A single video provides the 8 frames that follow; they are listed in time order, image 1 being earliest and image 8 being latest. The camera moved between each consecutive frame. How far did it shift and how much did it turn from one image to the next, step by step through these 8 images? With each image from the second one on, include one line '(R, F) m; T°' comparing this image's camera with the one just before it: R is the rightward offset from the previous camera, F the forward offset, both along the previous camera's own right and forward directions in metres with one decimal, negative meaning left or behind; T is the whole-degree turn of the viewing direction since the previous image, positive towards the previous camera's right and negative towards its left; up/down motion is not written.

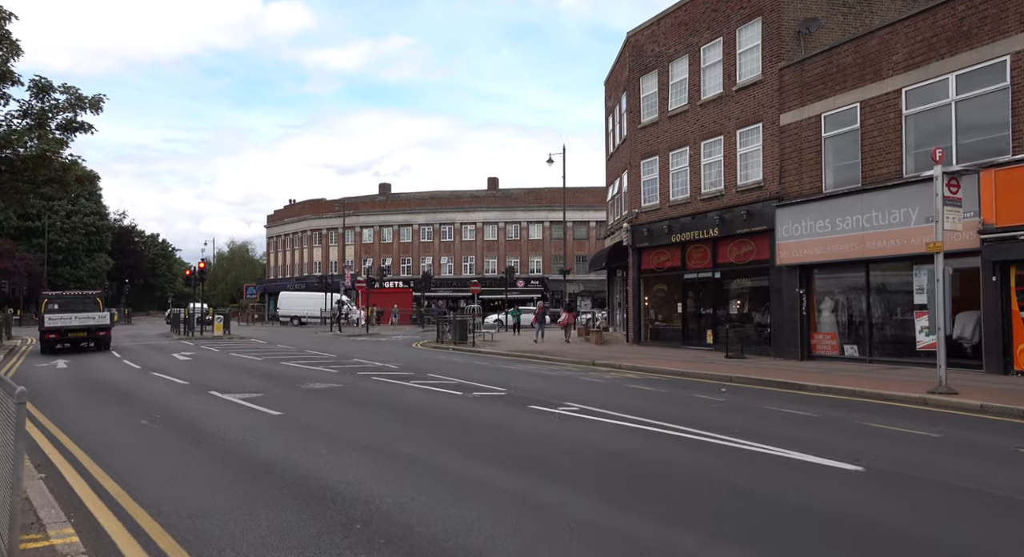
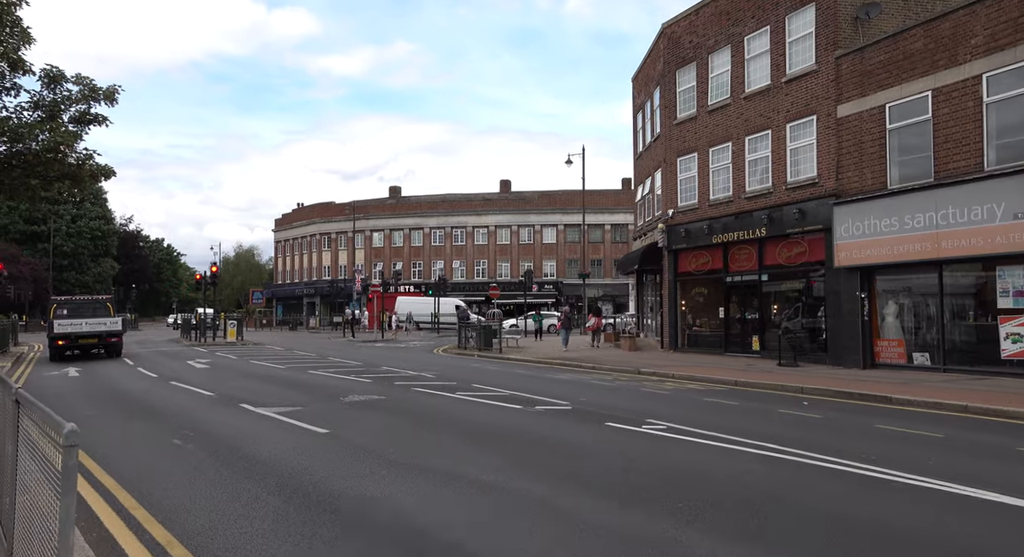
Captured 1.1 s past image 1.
(-0.9, +1.3) m; 0°
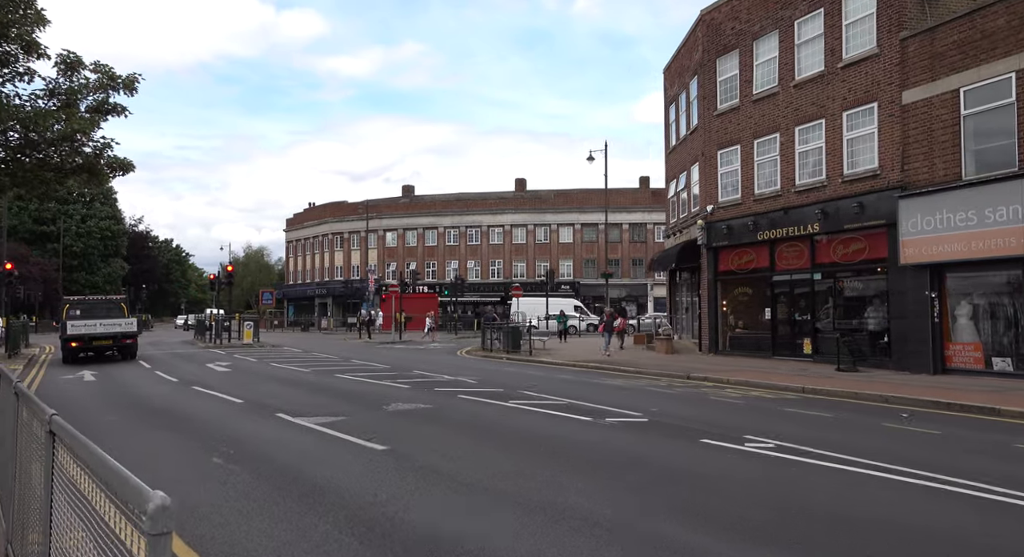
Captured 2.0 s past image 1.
(-0.8, +1.2) m; 0°
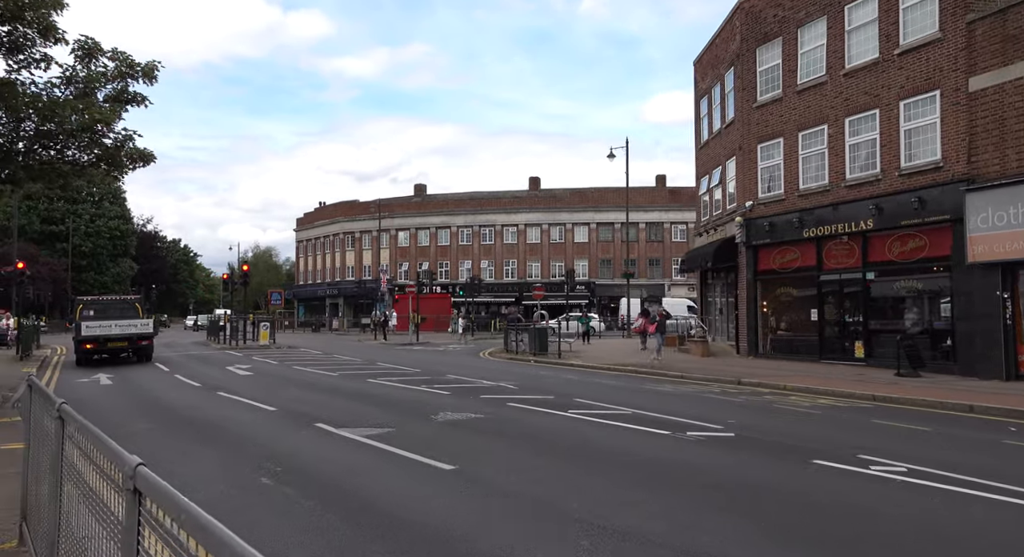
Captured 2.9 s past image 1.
(-0.8, +1.0) m; 0°
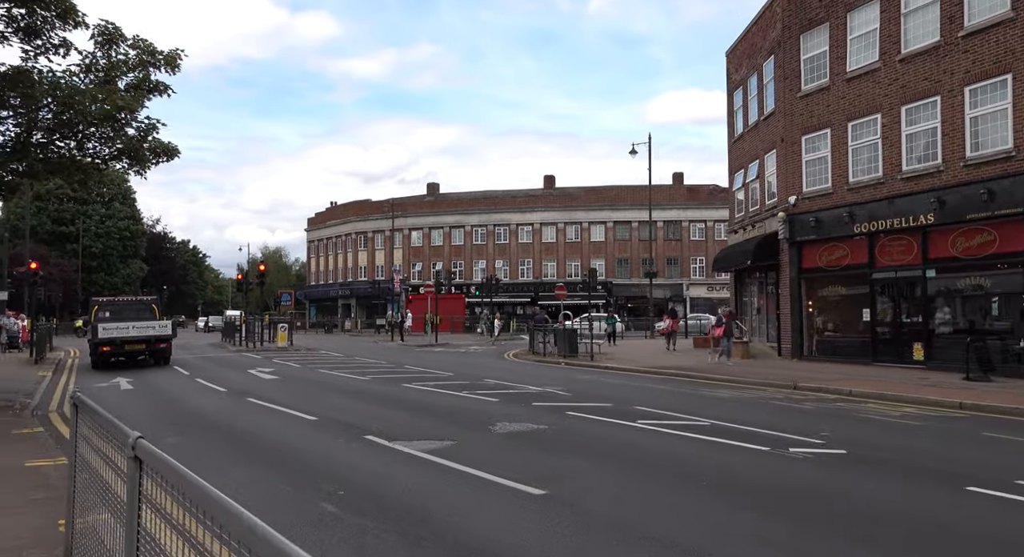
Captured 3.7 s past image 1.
(-0.8, +1.0) m; 0°
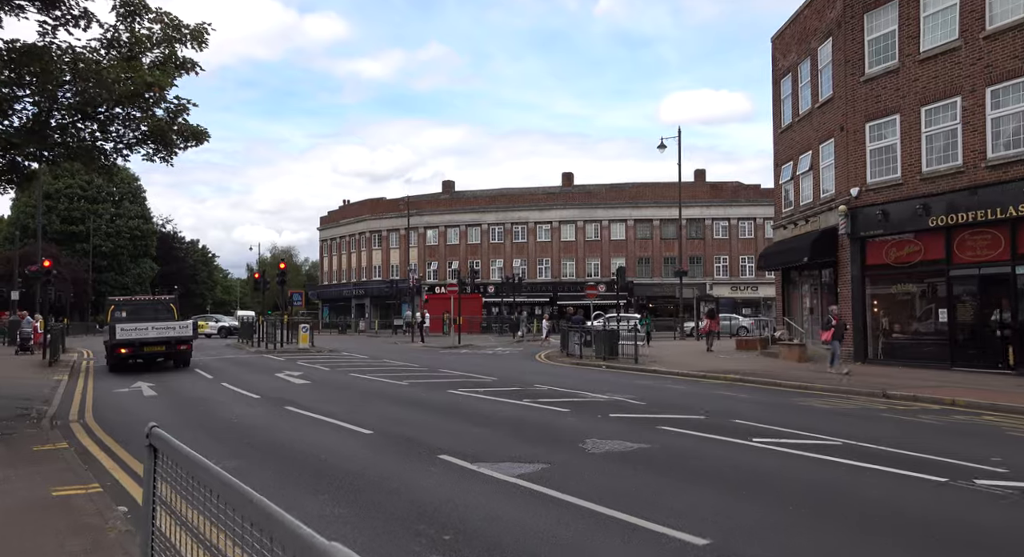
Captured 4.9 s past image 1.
(-1.0, +1.5) m; 0°
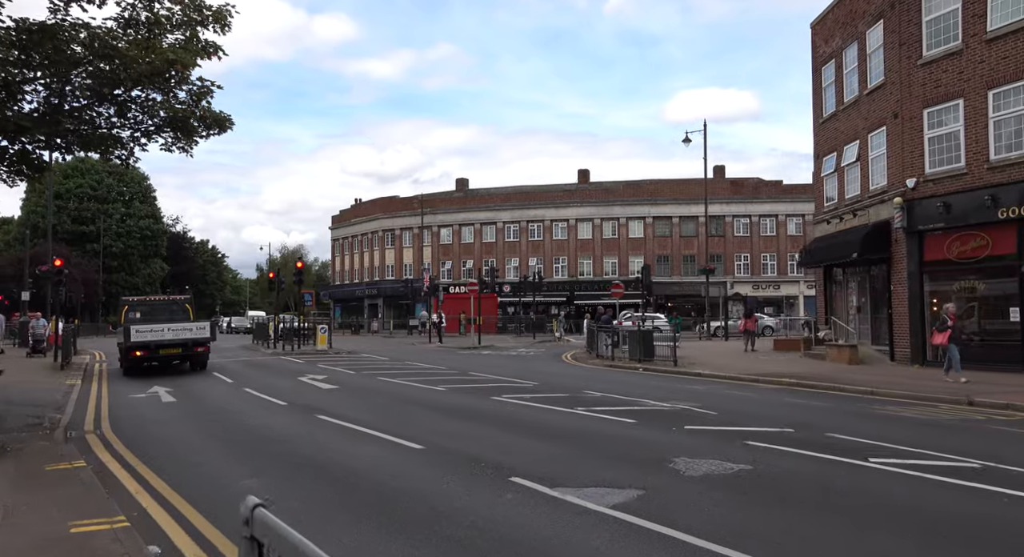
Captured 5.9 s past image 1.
(-0.8, +1.2) m; -1°
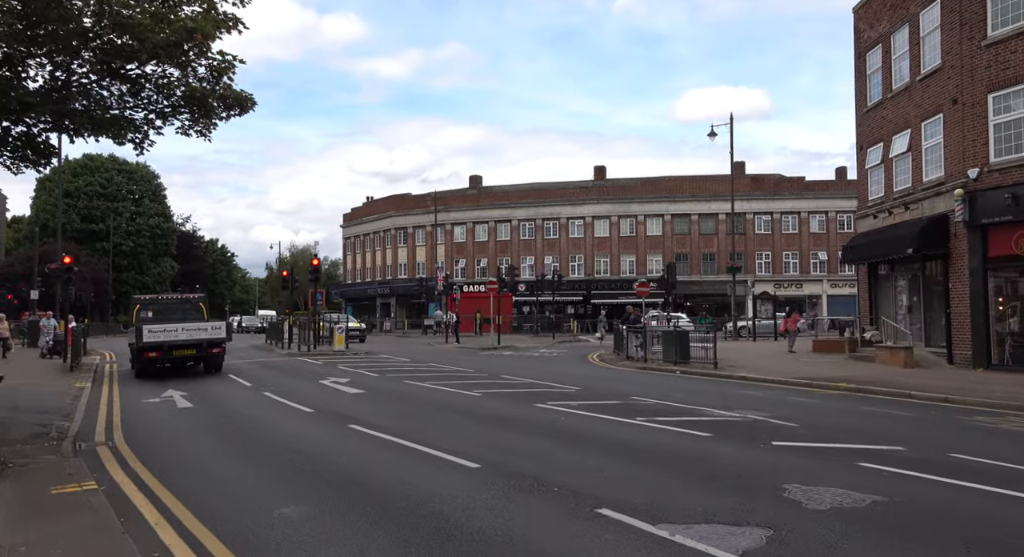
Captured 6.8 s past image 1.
(-0.7, +1.3) m; -1°
